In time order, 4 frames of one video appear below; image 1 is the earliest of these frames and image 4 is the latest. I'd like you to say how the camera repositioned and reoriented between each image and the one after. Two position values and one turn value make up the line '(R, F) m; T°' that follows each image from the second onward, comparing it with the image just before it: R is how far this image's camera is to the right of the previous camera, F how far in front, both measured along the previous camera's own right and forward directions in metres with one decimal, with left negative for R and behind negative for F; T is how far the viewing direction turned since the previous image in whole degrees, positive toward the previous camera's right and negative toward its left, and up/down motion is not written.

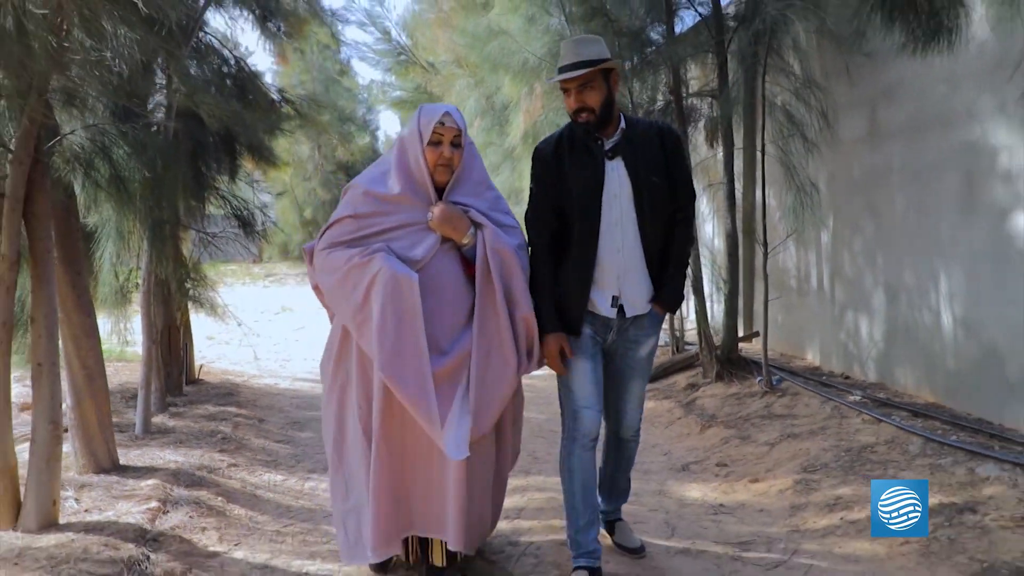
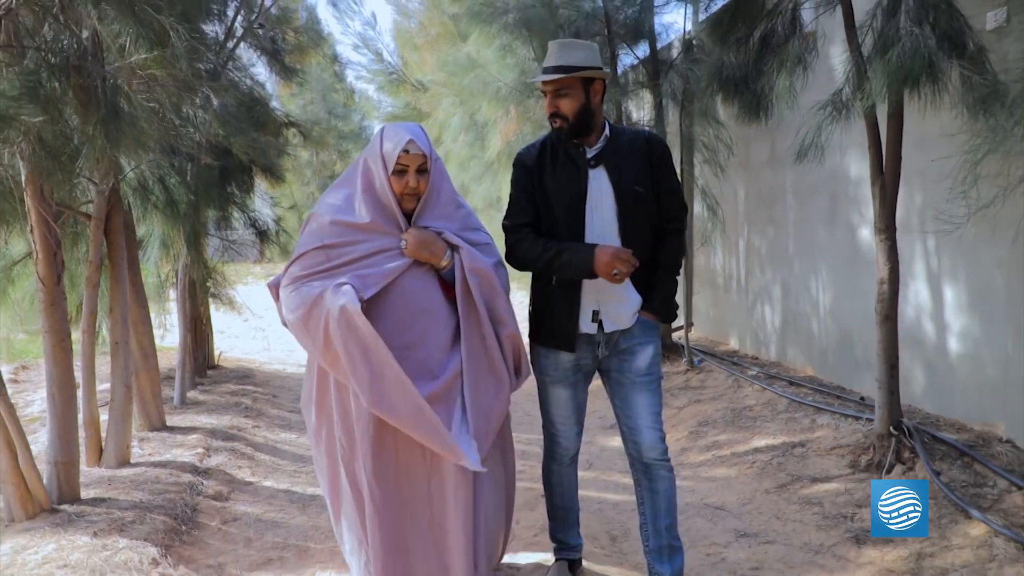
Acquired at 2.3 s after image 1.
(+0.2, -1.2) m; 0°
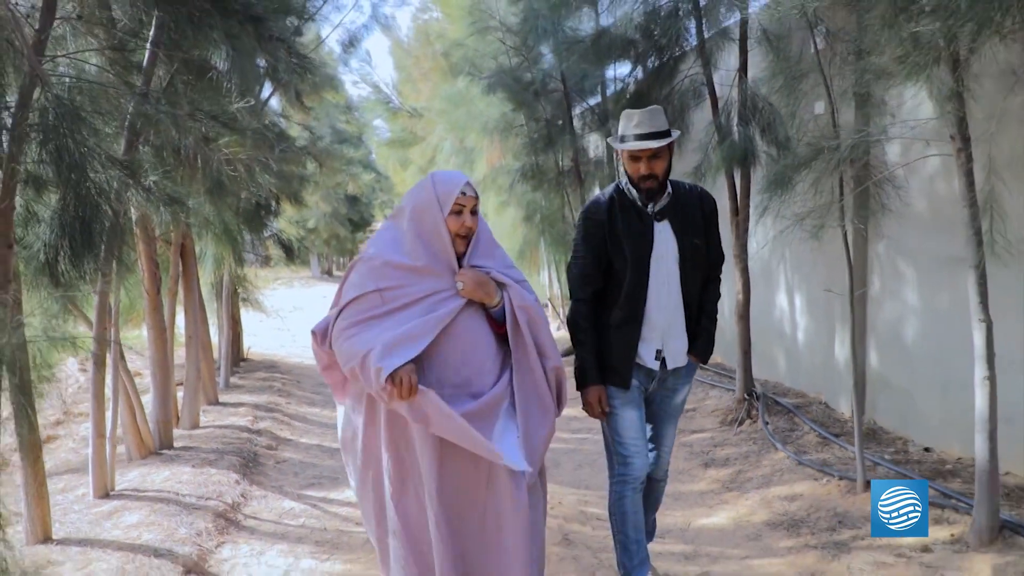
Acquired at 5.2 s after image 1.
(+0.2, -1.6) m; 0°
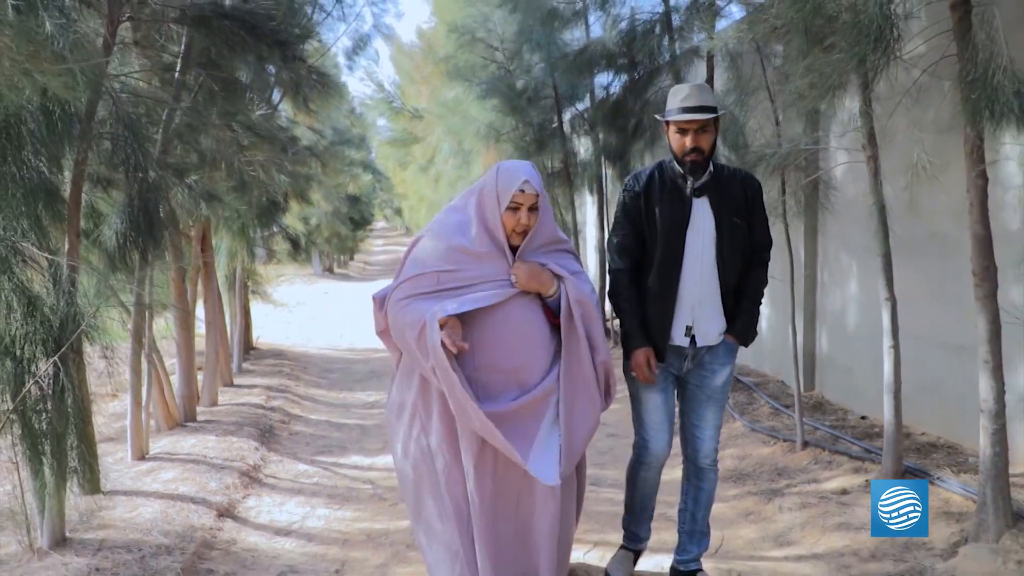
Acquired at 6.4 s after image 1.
(+0.1, -0.6) m; 0°
